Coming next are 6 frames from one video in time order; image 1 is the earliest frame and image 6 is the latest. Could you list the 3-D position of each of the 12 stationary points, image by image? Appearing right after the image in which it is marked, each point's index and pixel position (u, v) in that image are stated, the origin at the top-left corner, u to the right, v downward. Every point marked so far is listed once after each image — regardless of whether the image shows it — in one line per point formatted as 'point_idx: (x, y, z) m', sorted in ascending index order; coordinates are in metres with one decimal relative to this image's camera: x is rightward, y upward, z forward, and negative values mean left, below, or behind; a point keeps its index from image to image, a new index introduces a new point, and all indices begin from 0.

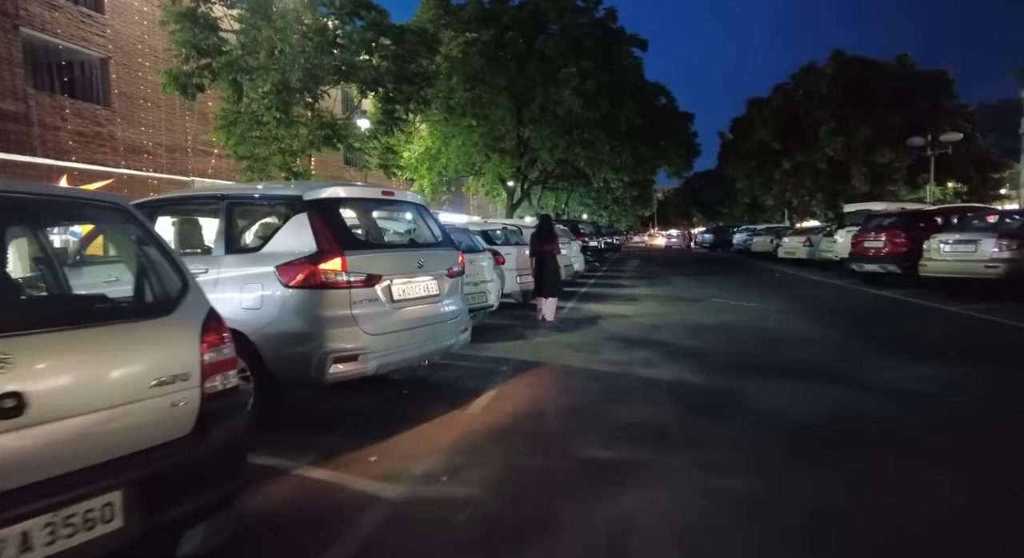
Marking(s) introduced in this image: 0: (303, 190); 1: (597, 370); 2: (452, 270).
0: (-1.8, +0.8, +4.4) m
1: (+1.1, -1.1, +6.3) m
2: (-0.6, +0.1, +5.1) m
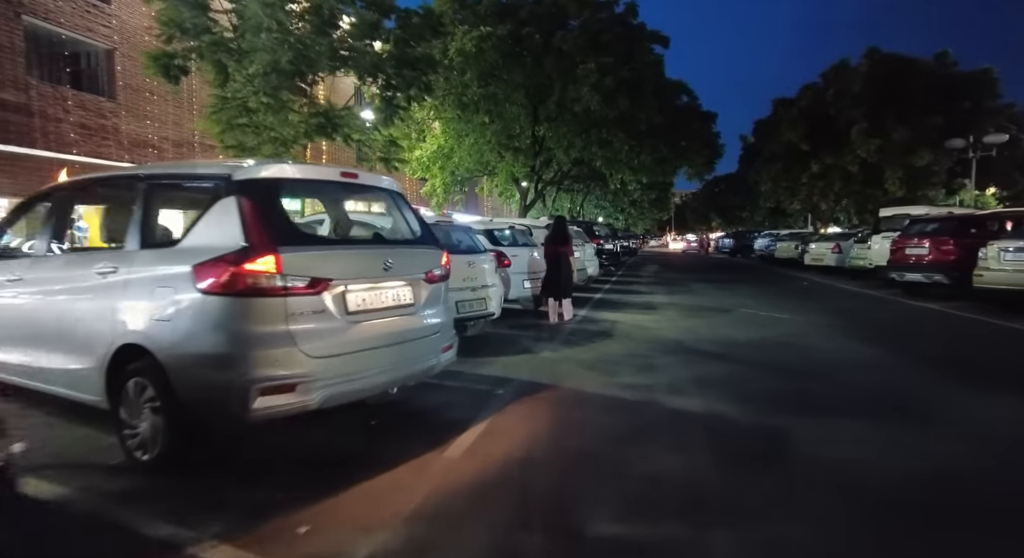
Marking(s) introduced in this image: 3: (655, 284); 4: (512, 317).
0: (-1.9, +0.7, +3.4) m
1: (+1.0, -1.2, +5.3) m
2: (-0.6, 0.0, +4.1) m
3: (+5.1, -0.2, +18.2) m
4: (0.0, -0.8, +9.8) m
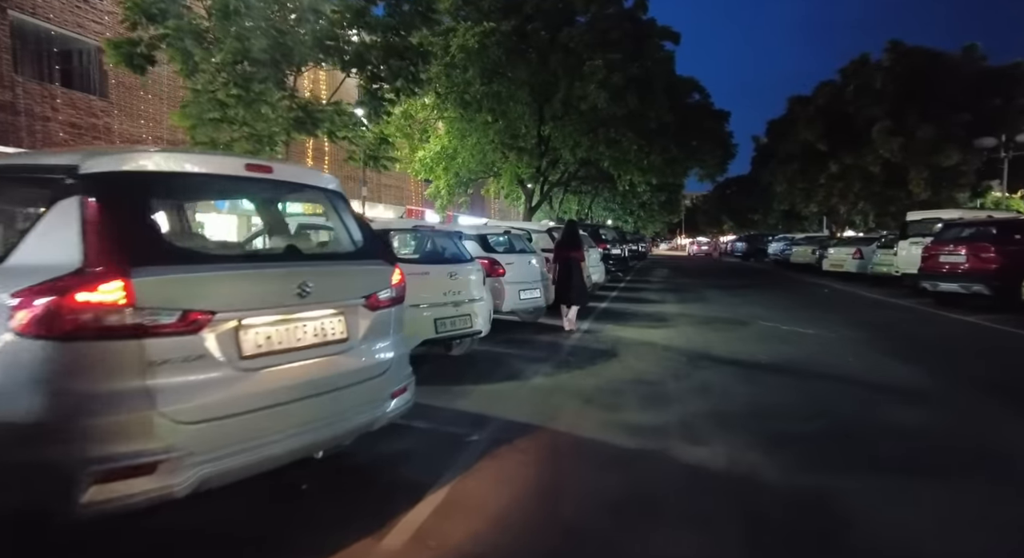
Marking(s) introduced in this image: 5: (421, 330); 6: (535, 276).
0: (-2.1, +0.6, +2.5) m
1: (+0.8, -1.4, +4.3) m
2: (-0.8, -0.1, +3.2) m
3: (+5.2, -0.4, +17.2) m
4: (-0.1, -1.0, +8.8) m
5: (-1.1, -0.6, +6.0) m
6: (+0.4, +0.1, +9.7) m
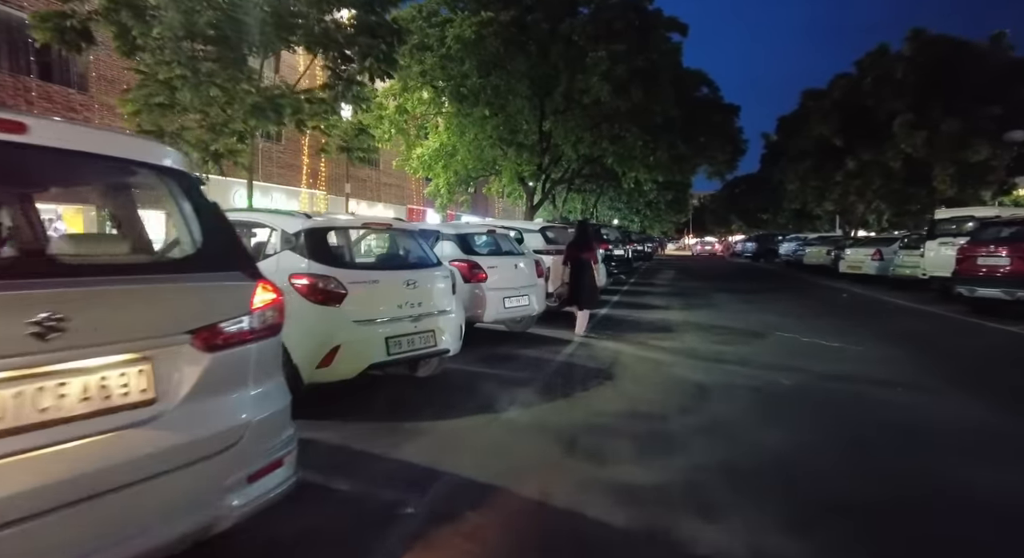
0: (-2.4, +0.5, +1.4) m
1: (+0.5, -1.5, +3.2) m
2: (-1.2, -0.2, +2.1) m
3: (+5.0, -0.5, +16.0) m
4: (-0.4, -1.1, +7.7) m
5: (-1.4, -0.7, +4.9) m
6: (+0.2, 0.0, +8.6) m
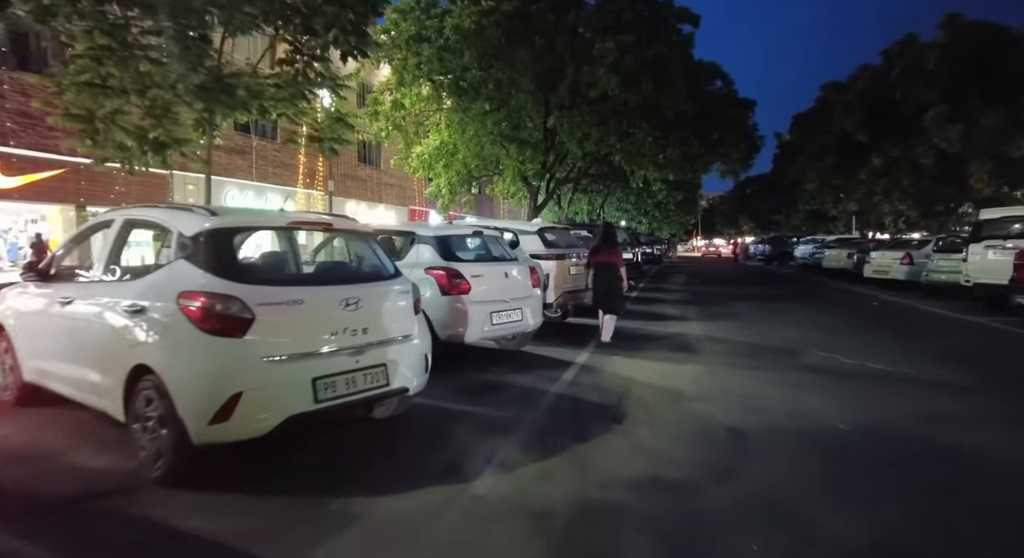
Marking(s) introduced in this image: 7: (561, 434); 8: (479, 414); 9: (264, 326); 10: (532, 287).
0: (-2.7, +0.4, +0.2) m
1: (+0.3, -1.6, +1.9) m
2: (-1.4, -0.3, +0.8) m
3: (+5.0, -0.7, +14.6) m
4: (-0.6, -1.2, +6.4) m
5: (-1.6, -0.8, +3.6) m
6: (0.0, -0.2, +7.3) m
7: (+0.5, -1.4, +4.8) m
8: (-0.3, -1.3, +5.2) m
9: (-1.7, -0.3, +3.5) m
10: (+0.3, -0.1, +7.7) m
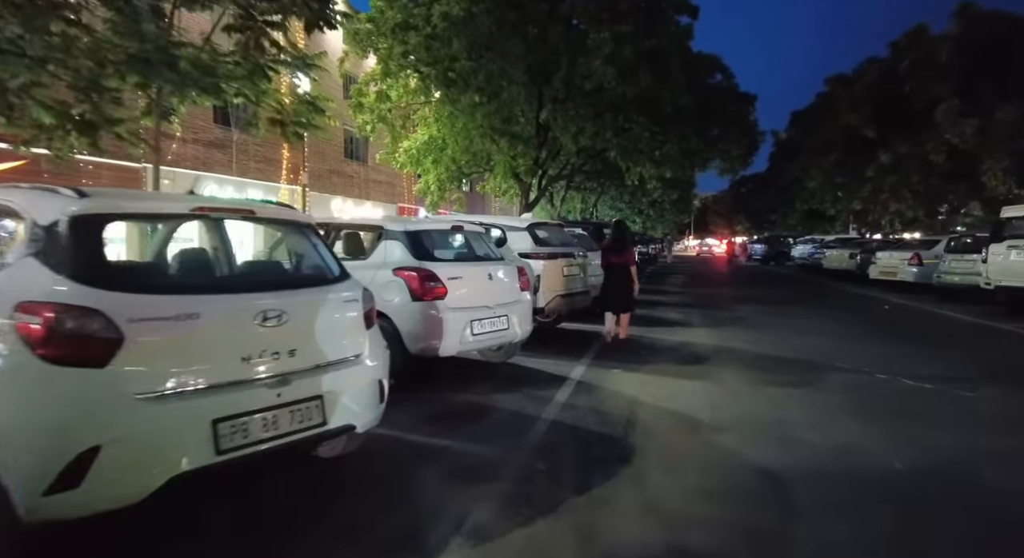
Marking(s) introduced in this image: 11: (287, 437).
0: (-2.7, +0.4, -0.8) m
1: (+0.2, -1.7, +0.9) m
2: (-1.5, -0.4, -0.2) m
3: (+4.7, -0.7, +13.7) m
4: (-0.7, -1.2, +5.4) m
5: (-1.7, -0.9, +2.6) m
6: (-0.2, -0.2, +6.3) m
7: (+0.4, -1.4, +3.8) m
8: (-0.5, -1.4, +4.2) m
9: (-1.8, -0.3, +2.5) m
10: (+0.1, -0.2, +6.7) m
11: (-1.3, -0.9, +3.0) m
